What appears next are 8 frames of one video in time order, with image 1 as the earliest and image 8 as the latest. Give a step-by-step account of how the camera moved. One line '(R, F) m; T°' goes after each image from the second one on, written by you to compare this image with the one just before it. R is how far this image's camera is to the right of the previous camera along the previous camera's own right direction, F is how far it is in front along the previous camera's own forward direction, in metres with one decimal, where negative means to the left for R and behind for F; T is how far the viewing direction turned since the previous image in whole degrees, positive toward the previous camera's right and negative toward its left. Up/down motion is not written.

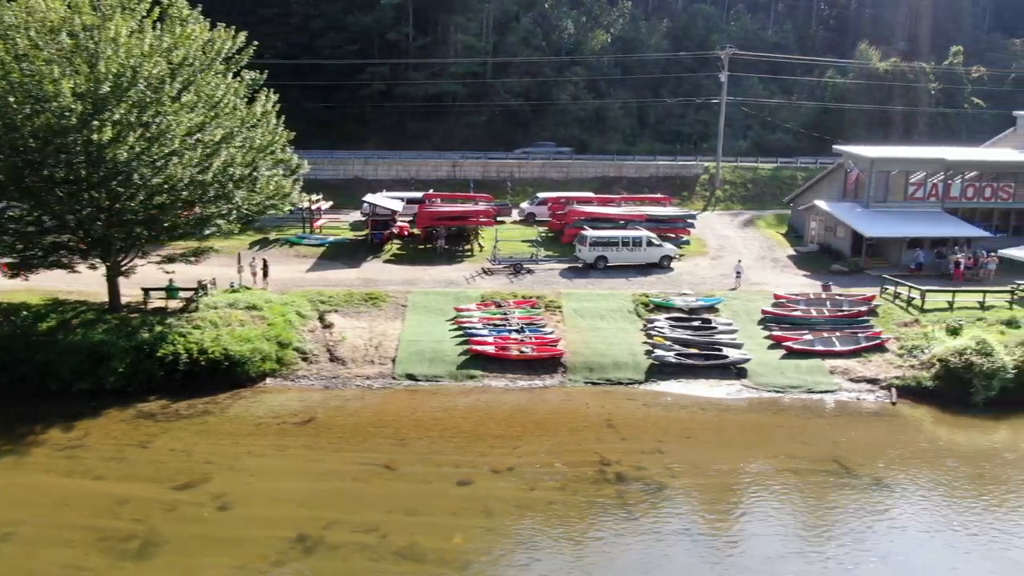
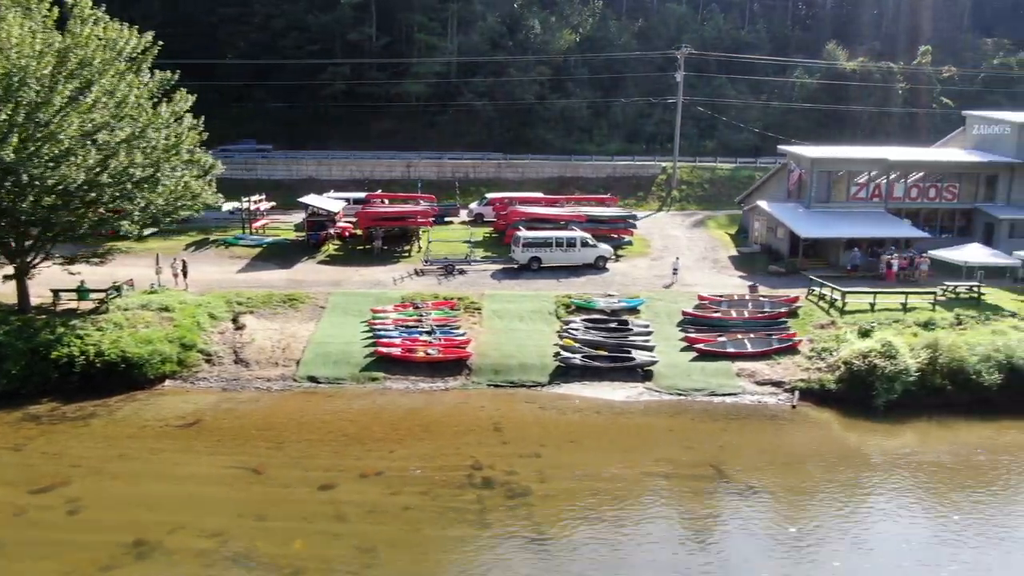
(+2.5, +0.2) m; 0°
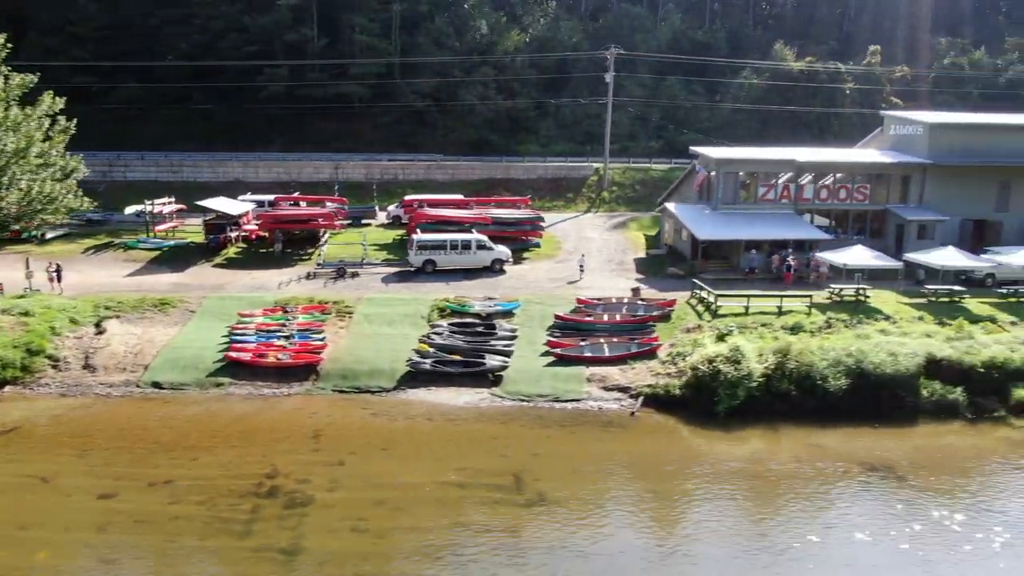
(+3.8, +0.3) m; 0°
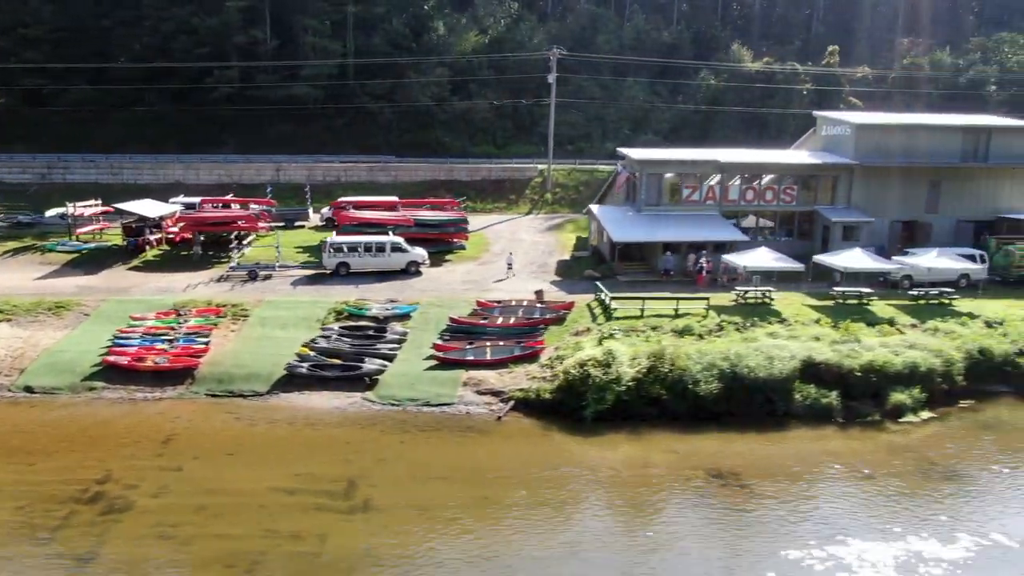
(+3.1, +0.2) m; 0°
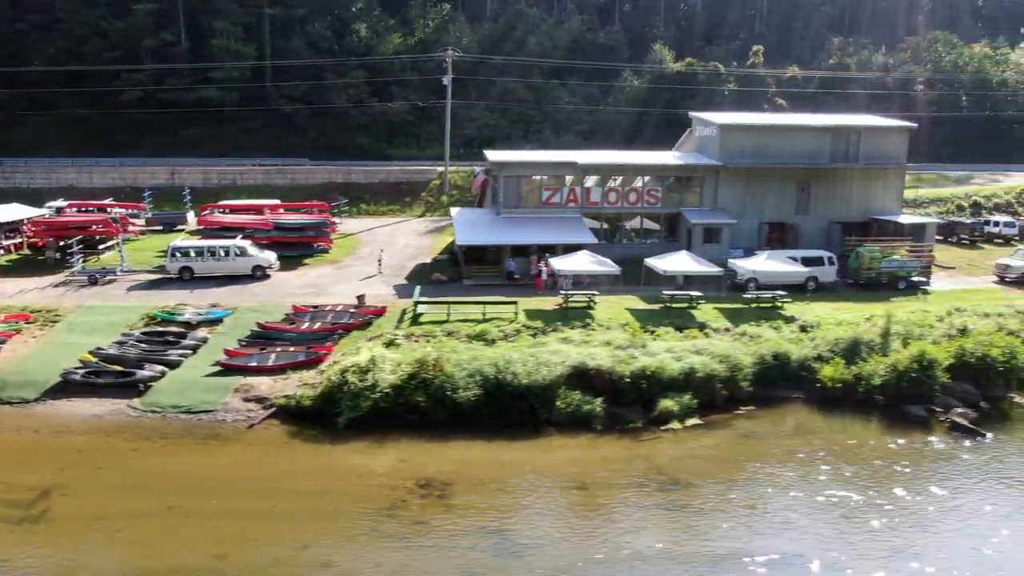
(+5.6, +0.3) m; -1°
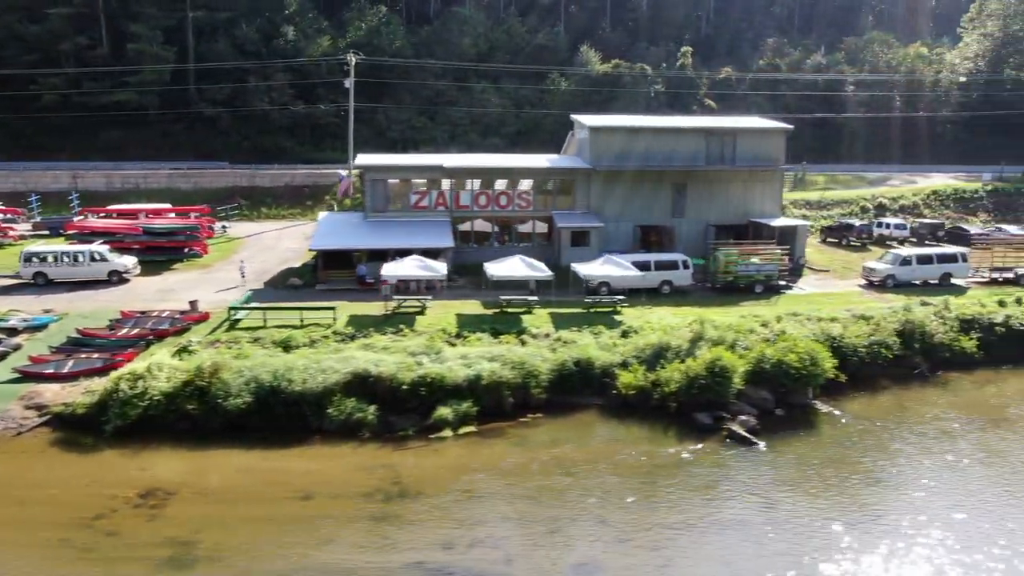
(+5.2, +0.2) m; -1°
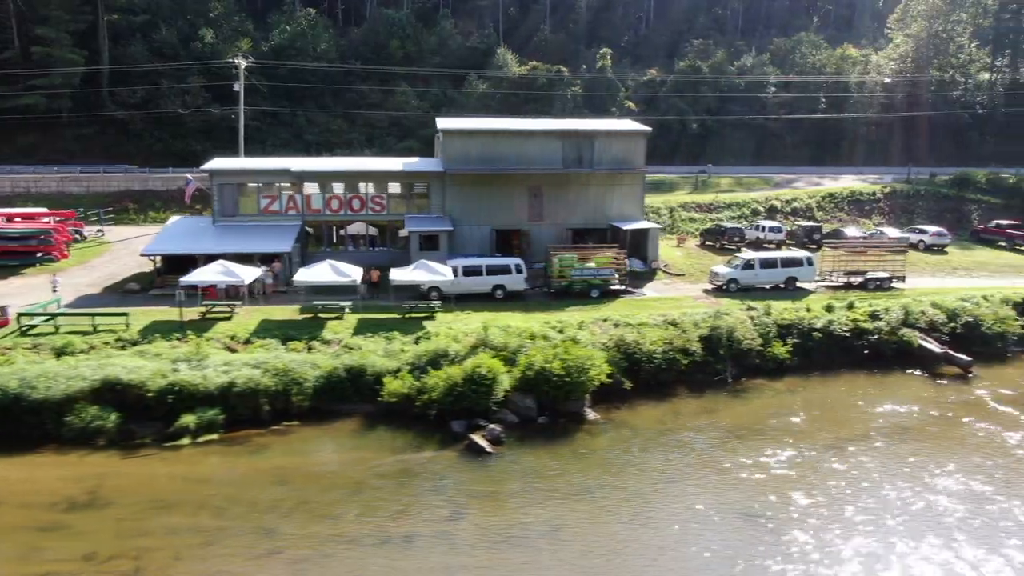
(+5.8, +0.3) m; -1°
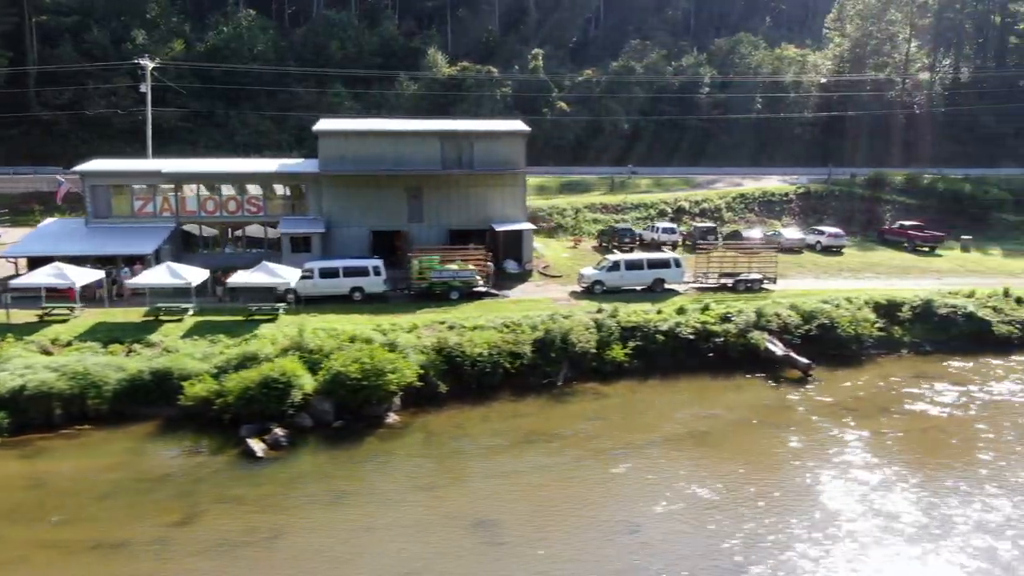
(+4.9, +0.2) m; -1°
